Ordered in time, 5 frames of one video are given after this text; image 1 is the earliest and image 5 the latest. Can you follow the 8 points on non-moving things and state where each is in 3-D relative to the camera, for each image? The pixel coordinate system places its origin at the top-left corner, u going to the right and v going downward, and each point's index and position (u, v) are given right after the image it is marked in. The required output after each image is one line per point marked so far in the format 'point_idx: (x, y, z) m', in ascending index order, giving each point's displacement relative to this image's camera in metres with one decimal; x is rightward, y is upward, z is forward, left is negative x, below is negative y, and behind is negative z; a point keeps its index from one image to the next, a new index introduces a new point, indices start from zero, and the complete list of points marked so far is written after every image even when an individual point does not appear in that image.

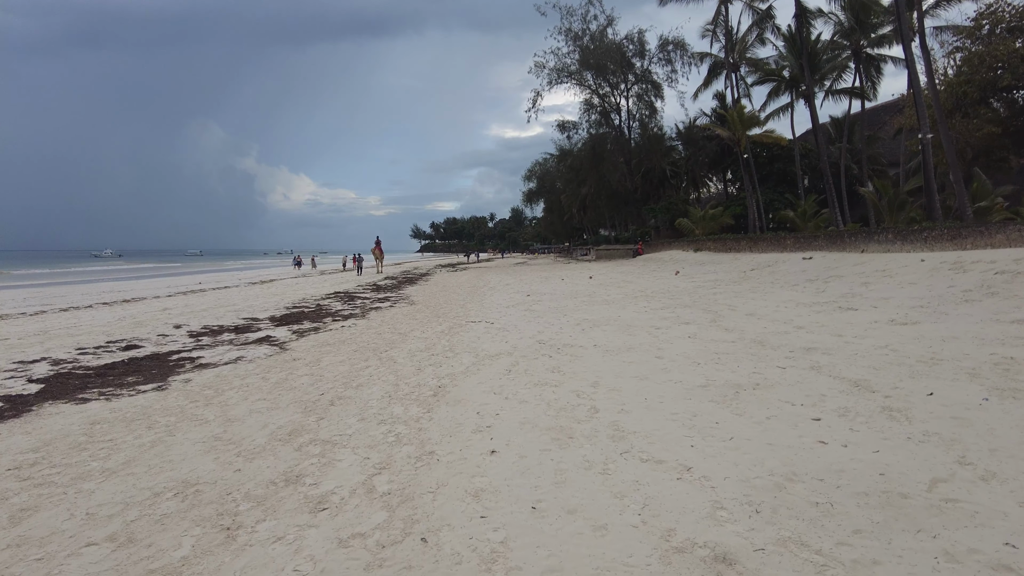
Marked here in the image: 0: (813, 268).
0: (+7.5, +0.5, +15.4) m
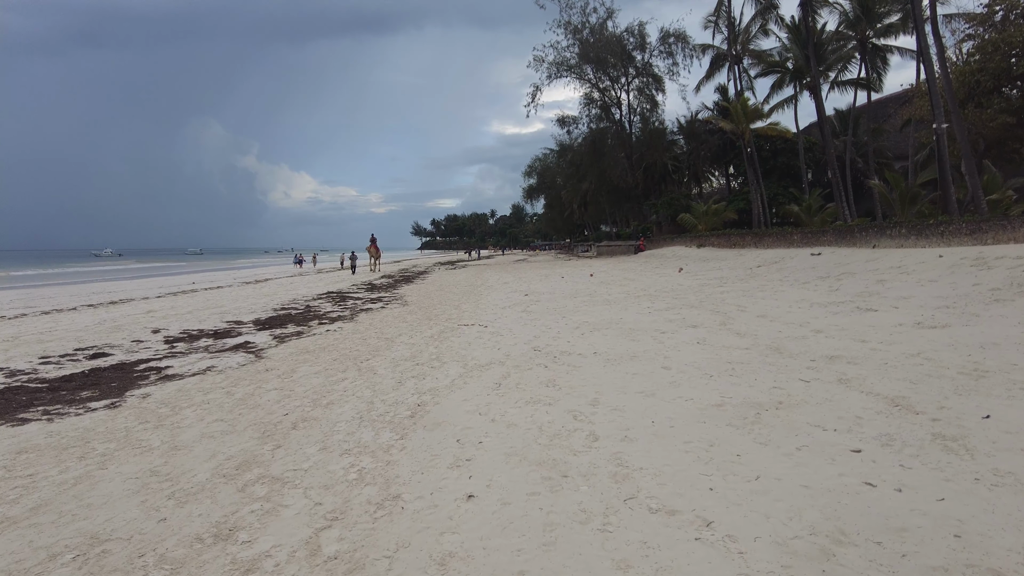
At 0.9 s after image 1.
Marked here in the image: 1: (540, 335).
0: (+7.5, +0.6, +14.8) m
1: (+0.3, -0.6, +7.8) m
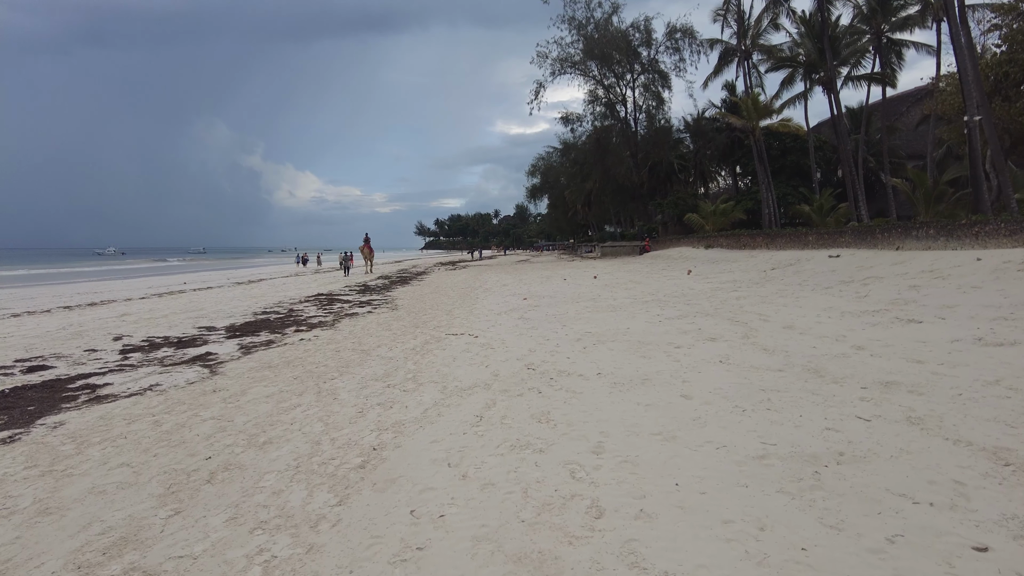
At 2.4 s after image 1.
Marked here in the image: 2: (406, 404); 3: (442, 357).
0: (+7.4, +0.5, +13.8) m
1: (+0.3, -0.7, +6.8) m
2: (-0.8, -0.9, +4.8) m
3: (-0.8, -0.8, +6.7) m
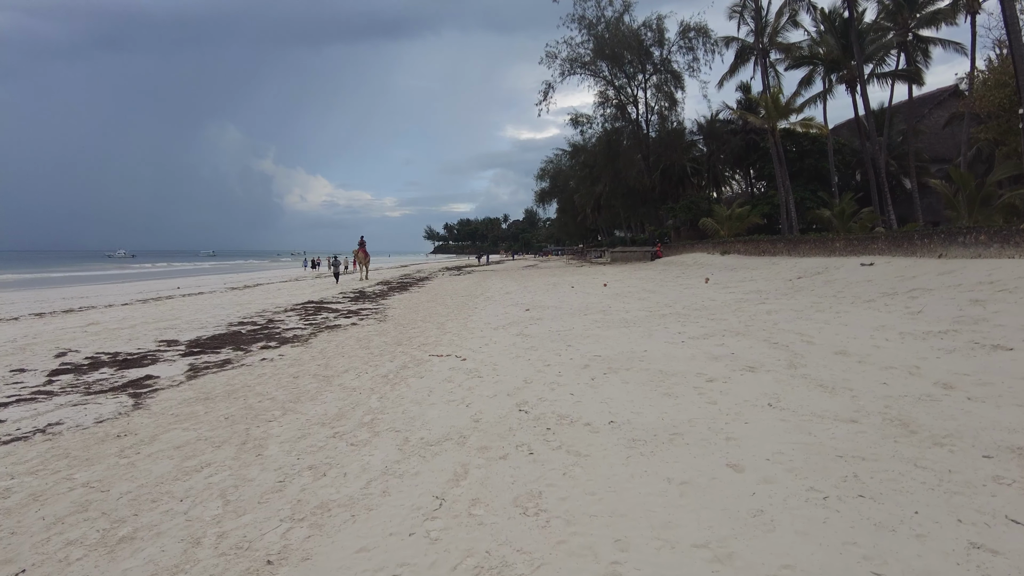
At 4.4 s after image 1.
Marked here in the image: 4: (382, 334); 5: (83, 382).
0: (+7.4, +0.2, +12.4) m
1: (+0.2, -0.8, +5.5) m
2: (-0.9, -1.0, +3.5) m
3: (-0.9, -0.9, +5.4) m
4: (-2.0, -0.7, +9.6) m
5: (-4.8, -1.0, +6.9) m
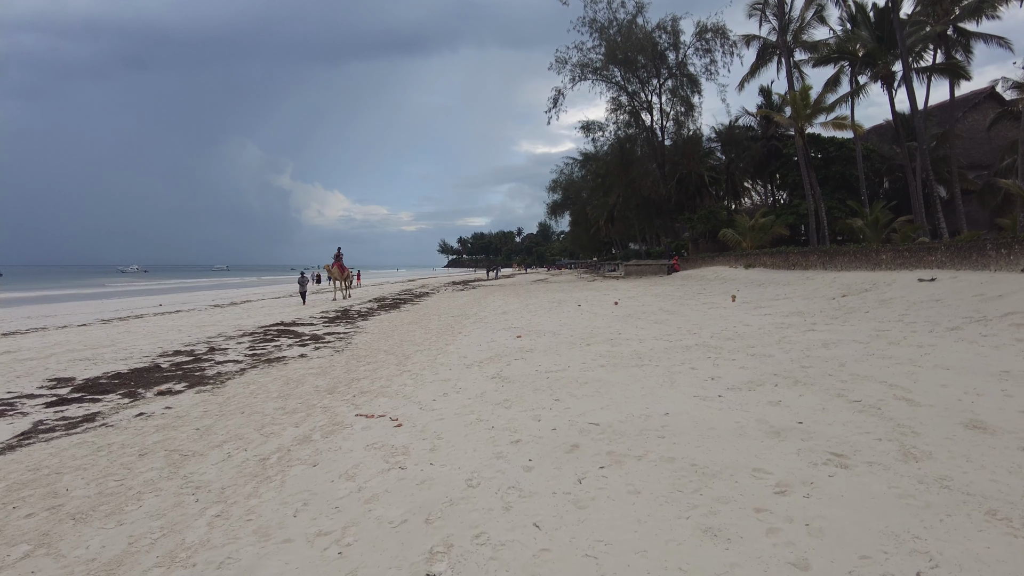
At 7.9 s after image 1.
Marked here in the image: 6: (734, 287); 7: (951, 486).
0: (+7.2, -0.1, +10.0) m
1: (-0.2, -1.0, +3.4) m
2: (-1.3, -1.2, +1.3) m
3: (-1.2, -1.1, +3.3) m
4: (-2.3, -1.0, +7.4) m
5: (-5.1, -1.3, +4.9) m
6: (+6.3, 0.0, +17.6) m
7: (+2.1, -0.9, +2.9) m
